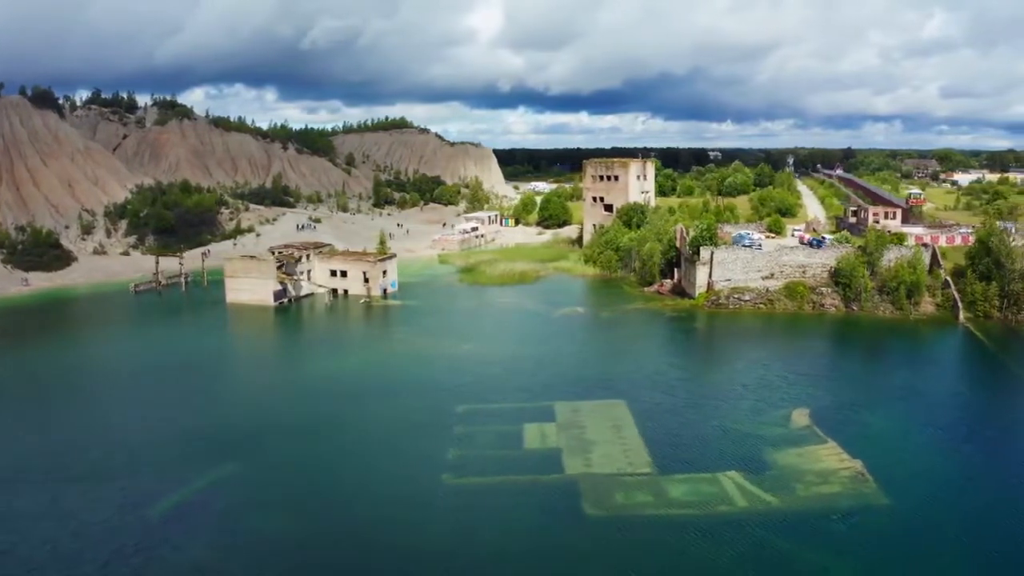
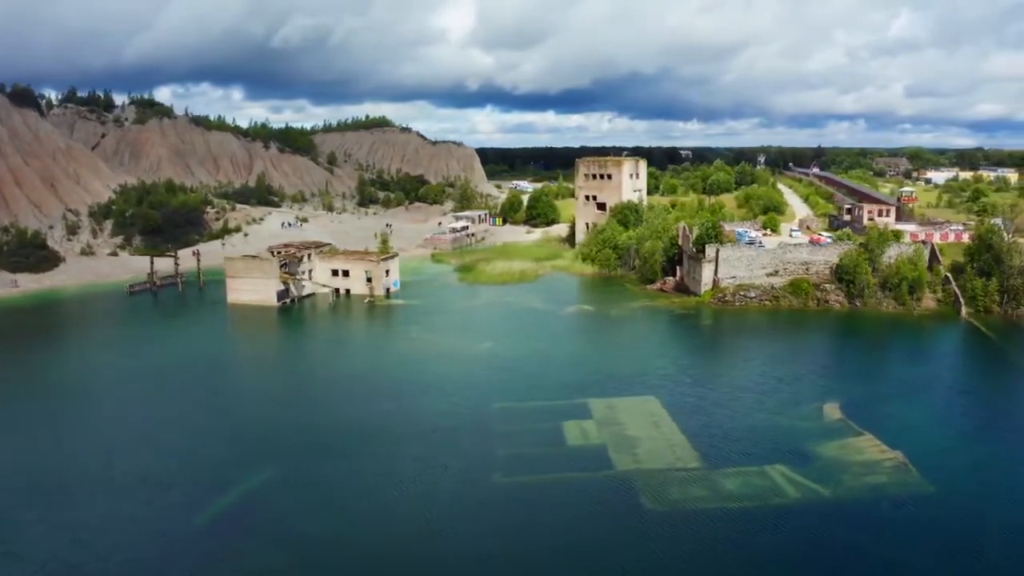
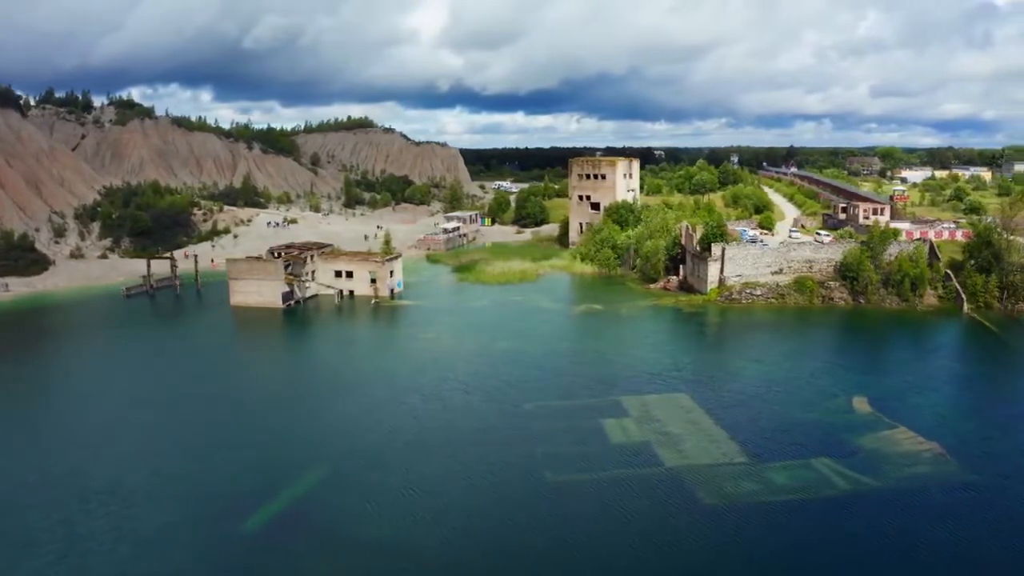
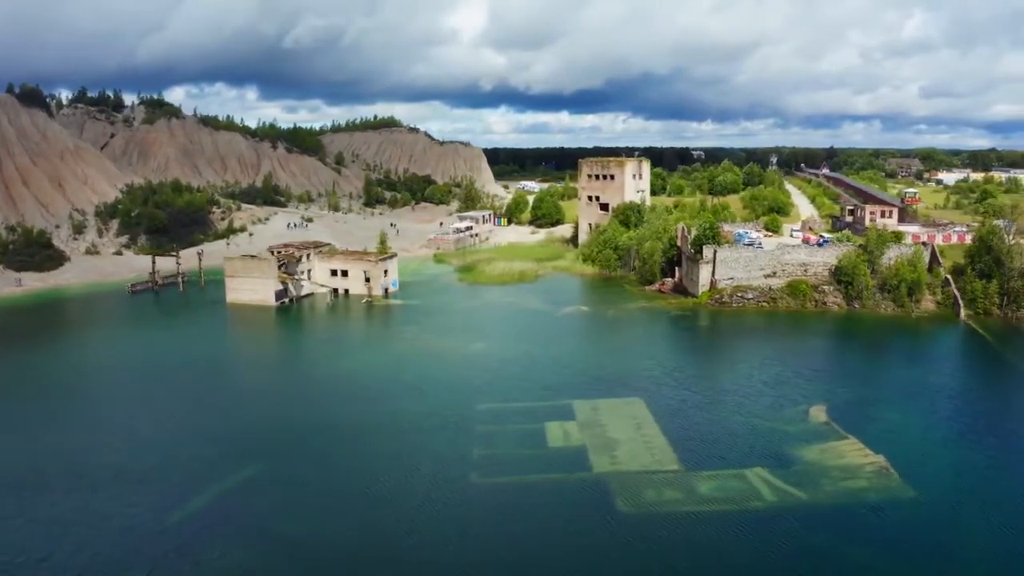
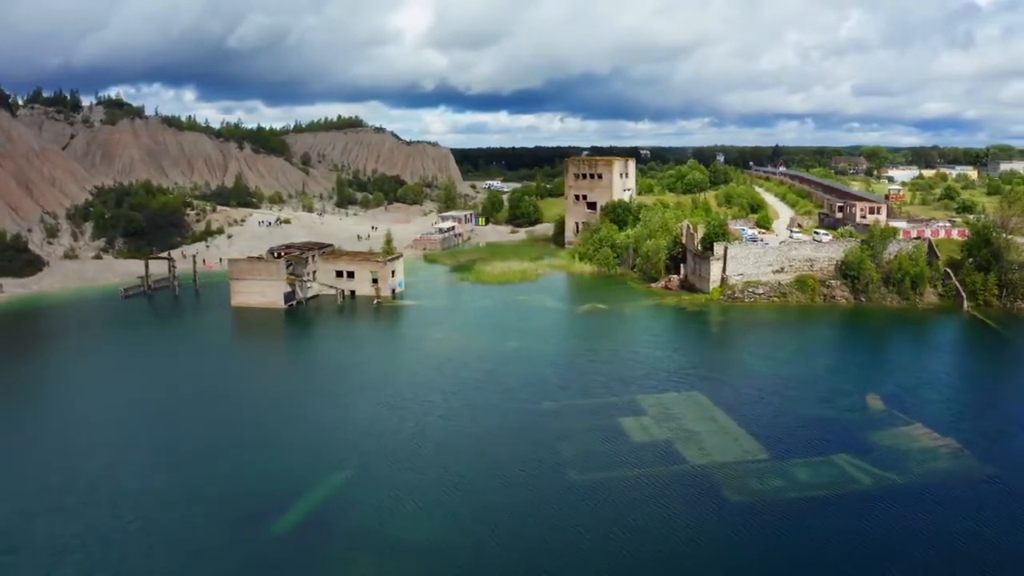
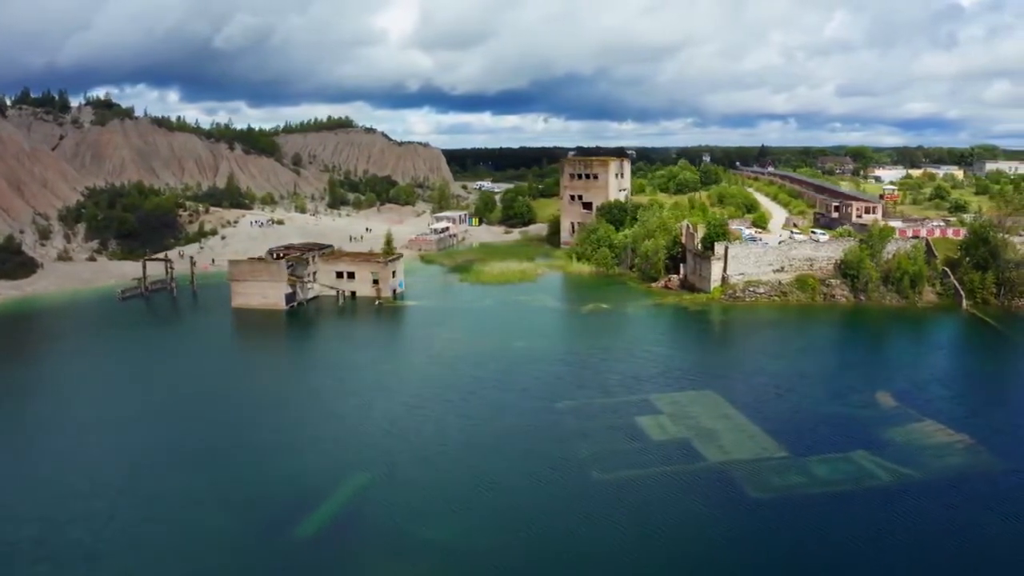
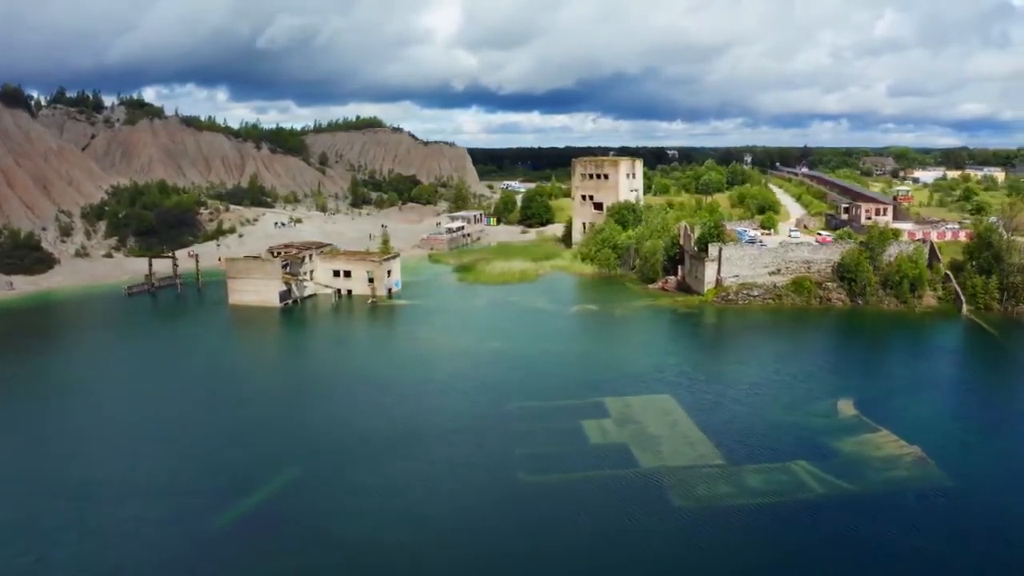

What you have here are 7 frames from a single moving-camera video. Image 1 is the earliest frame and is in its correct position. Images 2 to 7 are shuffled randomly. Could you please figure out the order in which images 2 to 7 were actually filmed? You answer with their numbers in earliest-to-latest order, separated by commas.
4, 2, 7, 3, 5, 6
